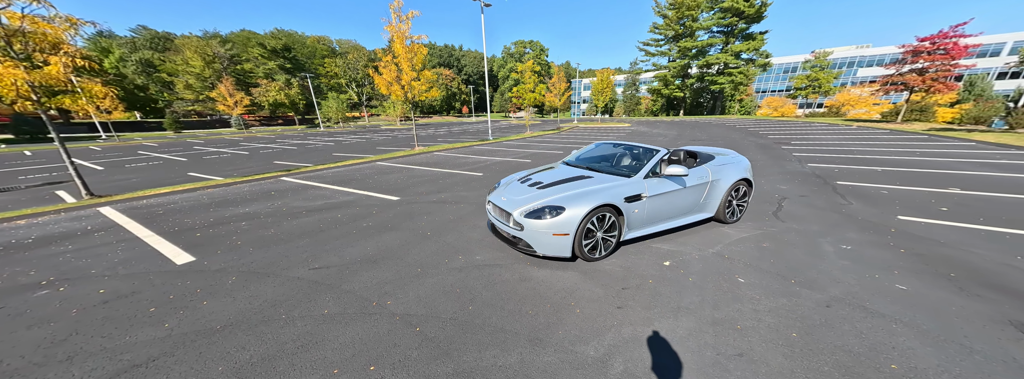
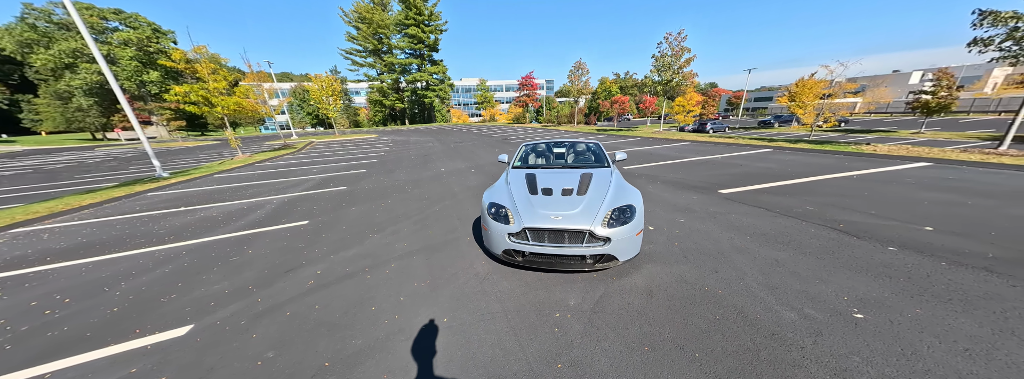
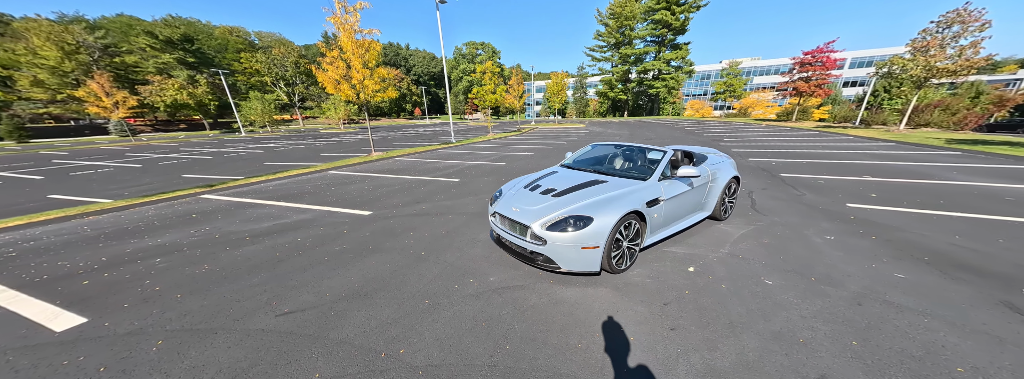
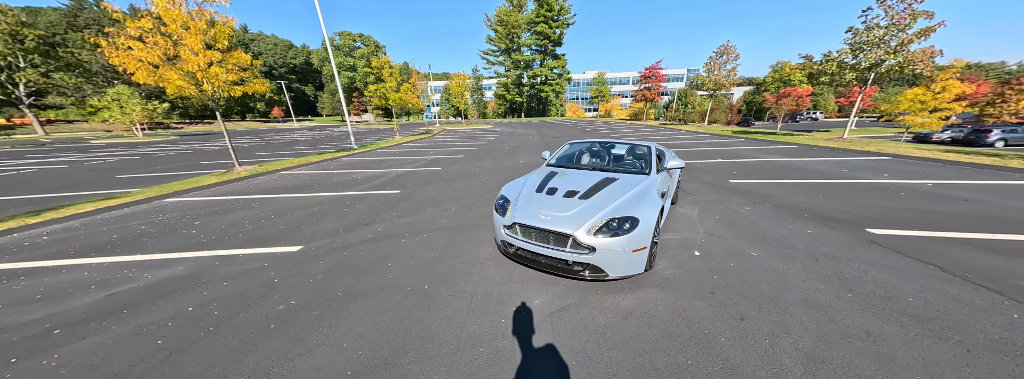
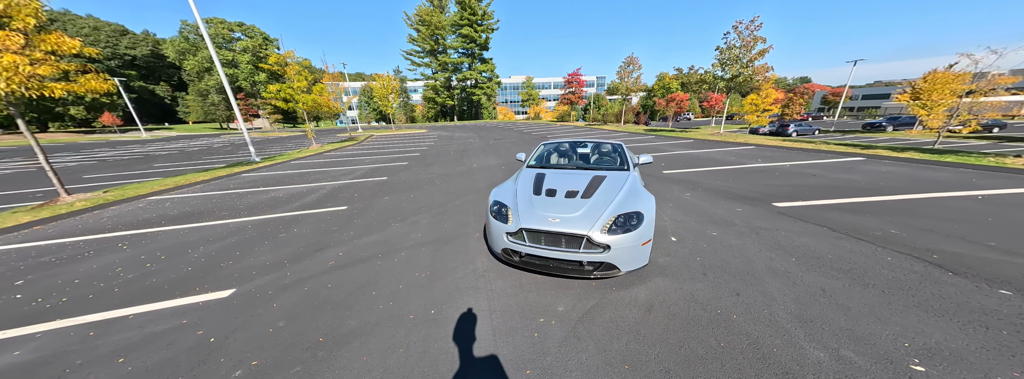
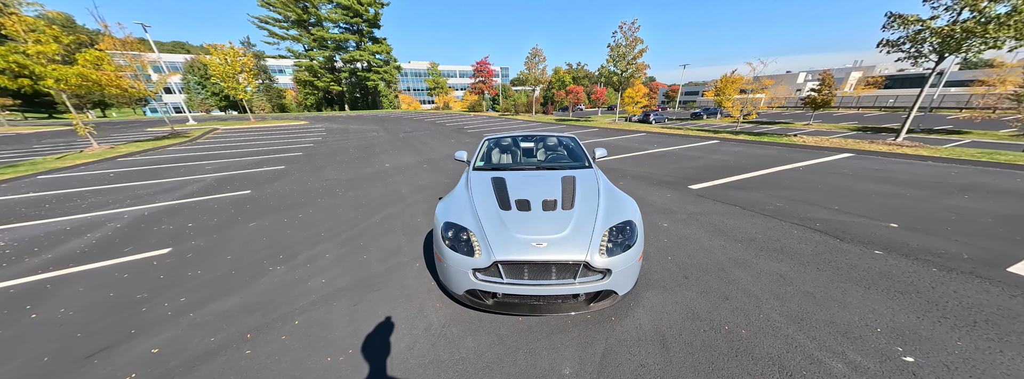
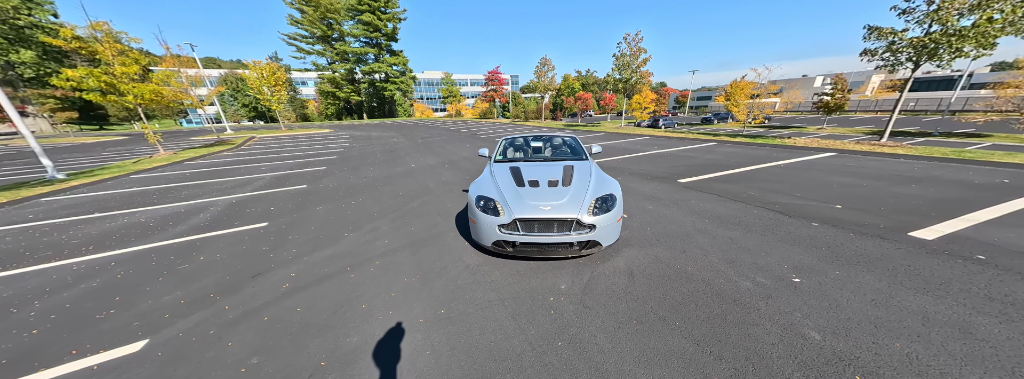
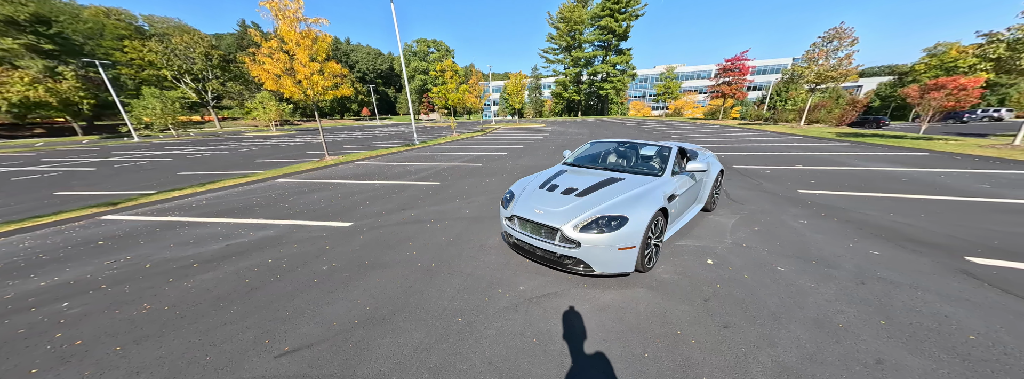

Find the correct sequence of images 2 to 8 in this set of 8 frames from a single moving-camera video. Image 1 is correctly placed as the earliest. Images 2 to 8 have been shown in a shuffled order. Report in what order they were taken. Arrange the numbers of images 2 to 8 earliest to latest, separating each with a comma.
3, 8, 4, 5, 2, 7, 6
